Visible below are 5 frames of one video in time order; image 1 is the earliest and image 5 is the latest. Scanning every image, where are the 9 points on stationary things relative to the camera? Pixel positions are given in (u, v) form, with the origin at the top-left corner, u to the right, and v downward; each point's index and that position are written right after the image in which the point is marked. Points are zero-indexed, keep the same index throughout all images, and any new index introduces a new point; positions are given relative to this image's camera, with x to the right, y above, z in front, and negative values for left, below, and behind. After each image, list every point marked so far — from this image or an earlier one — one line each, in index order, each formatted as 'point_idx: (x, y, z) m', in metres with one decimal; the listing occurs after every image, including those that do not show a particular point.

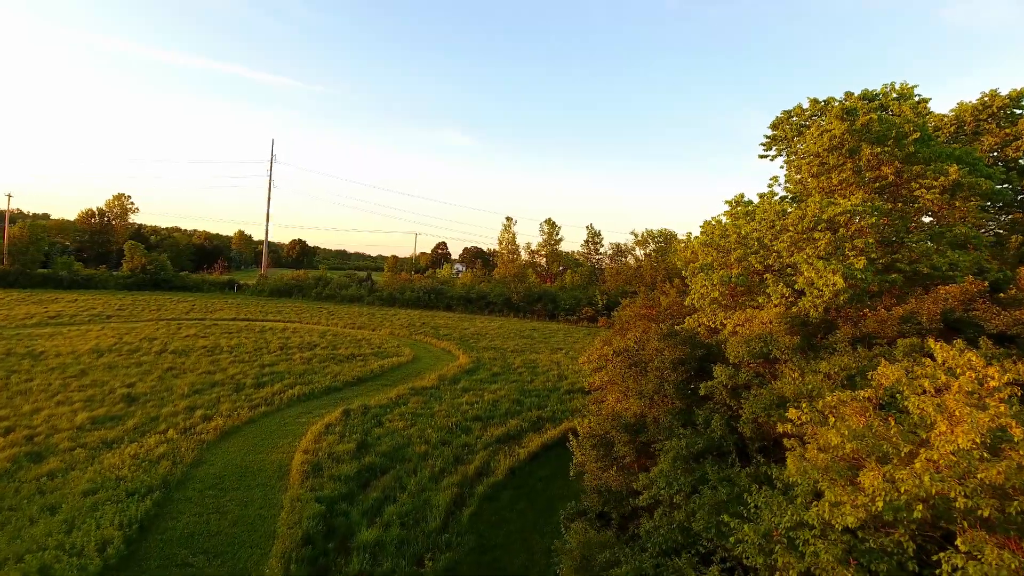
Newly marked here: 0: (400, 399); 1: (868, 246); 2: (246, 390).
0: (-2.3, -2.3, +14.3) m
1: (+3.7, +0.4, +7.2) m
2: (-5.7, -2.2, +14.7) m
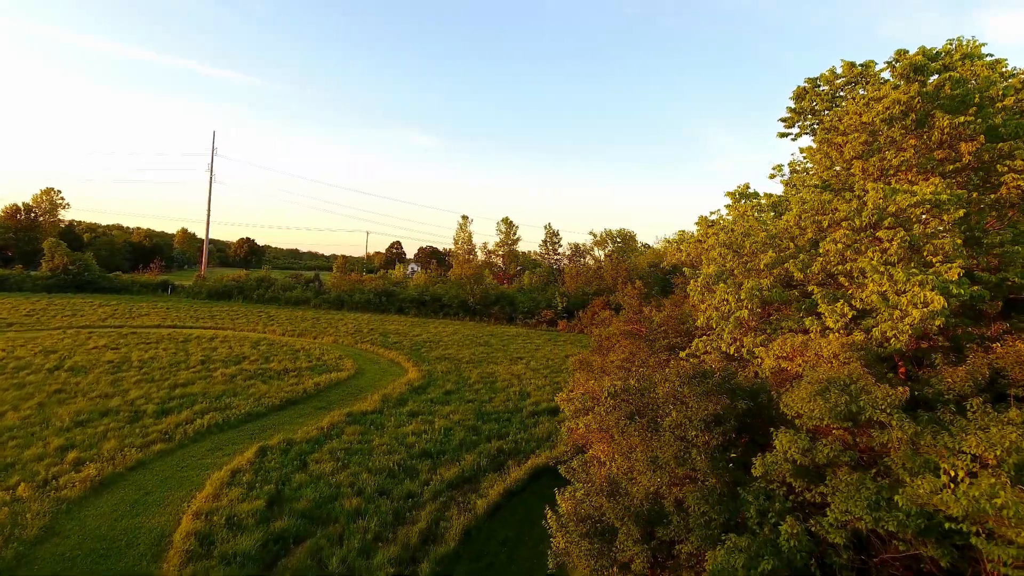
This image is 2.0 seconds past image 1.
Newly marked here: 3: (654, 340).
0: (-3.1, -2.5, +11.9) m
1: (+3.4, +0.3, +5.2) m
2: (-6.5, -2.3, +12.2) m
3: (+1.9, -0.7, +9.1) m
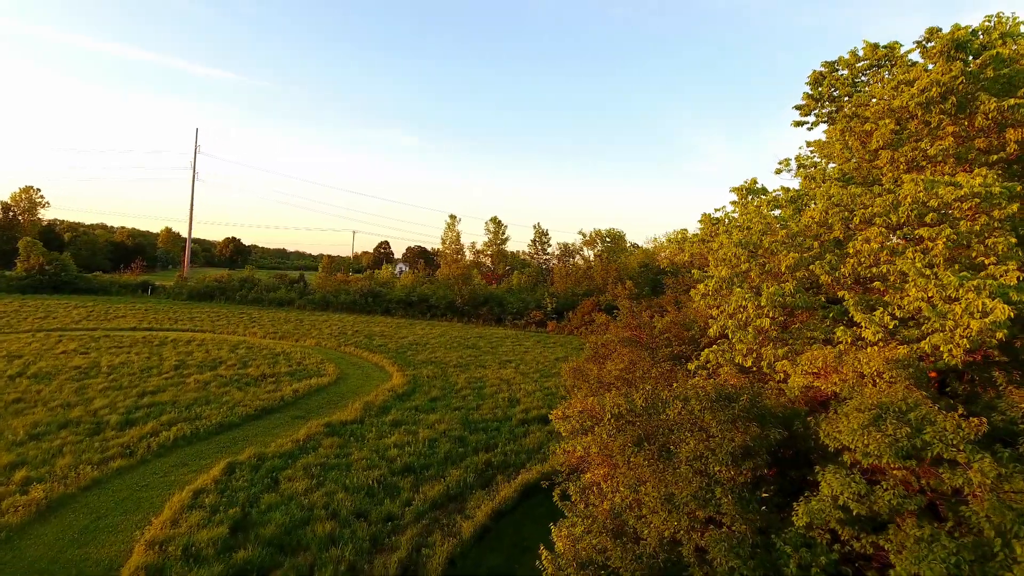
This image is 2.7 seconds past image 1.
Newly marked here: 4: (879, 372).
0: (-3.3, -2.5, +11.2) m
1: (+3.3, +0.3, +4.5) m
2: (-6.7, -2.4, +11.3) m
3: (+1.7, -0.7, +8.4) m
4: (+2.5, -0.6, +4.7) m
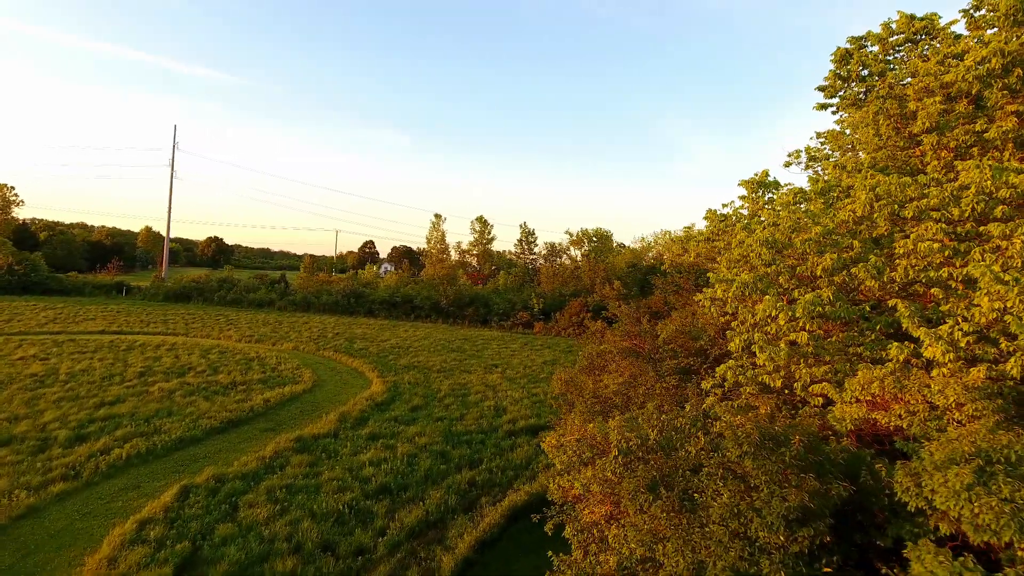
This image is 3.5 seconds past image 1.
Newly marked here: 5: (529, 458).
0: (-3.5, -2.5, +10.2) m
1: (+3.2, +0.2, +3.7) m
2: (-6.9, -2.4, +10.3) m
3: (+1.6, -0.7, +7.6) m
4: (+2.4, -0.6, +3.9) m
5: (+0.3, -2.8, +11.3) m
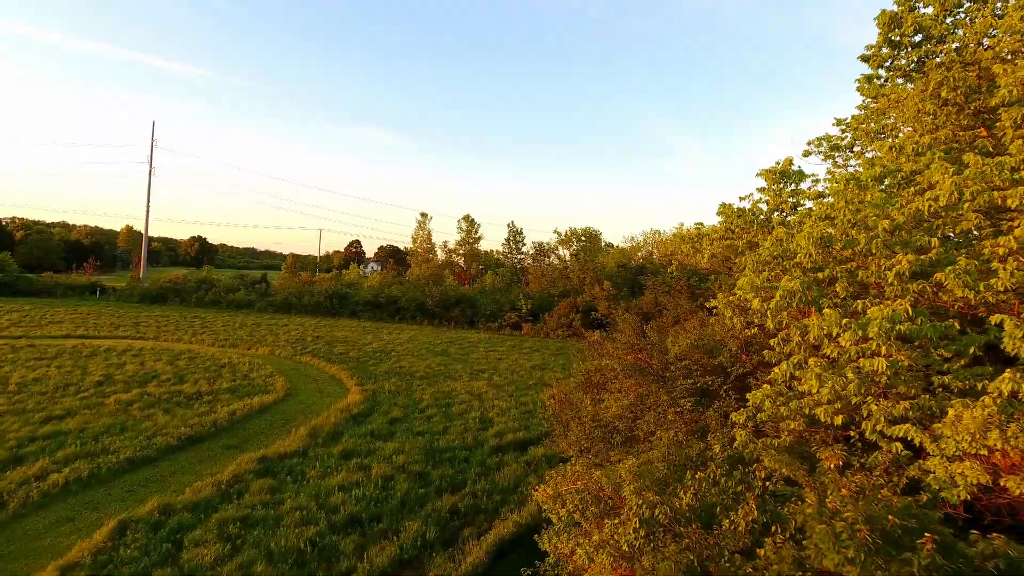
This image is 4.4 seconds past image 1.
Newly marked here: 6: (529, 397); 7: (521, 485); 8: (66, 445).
0: (-3.6, -2.6, +9.1) m
1: (+3.2, +0.2, +2.7) m
2: (-7.1, -2.5, +9.1) m
3: (+1.4, -0.8, +6.5) m
4: (+2.3, -0.7, +2.9) m
5: (+0.1, -2.8, +10.2) m
6: (+0.4, -2.6, +16.3) m
7: (+0.1, -2.8, +10.0) m
8: (-6.9, -2.4, +10.7) m
